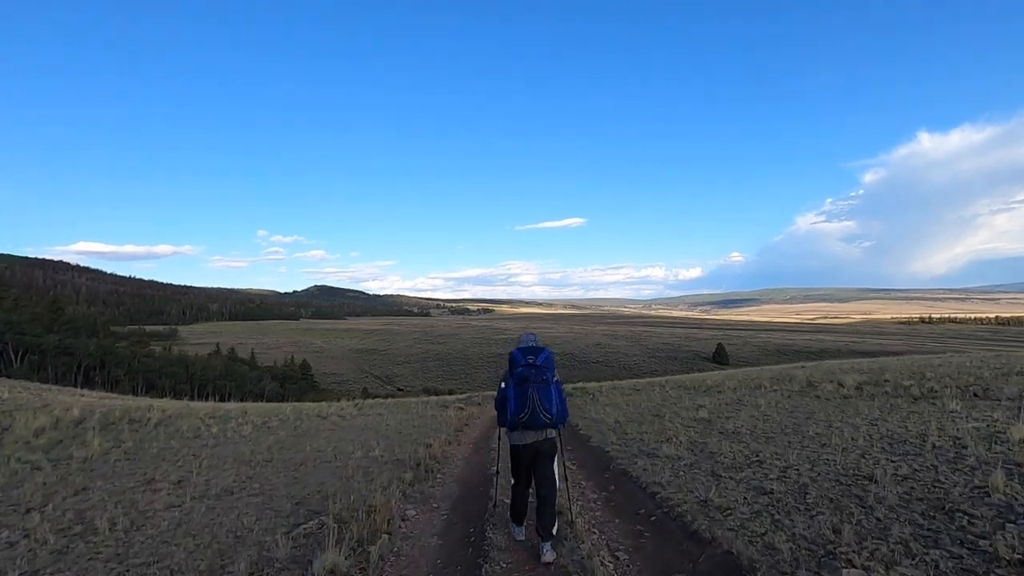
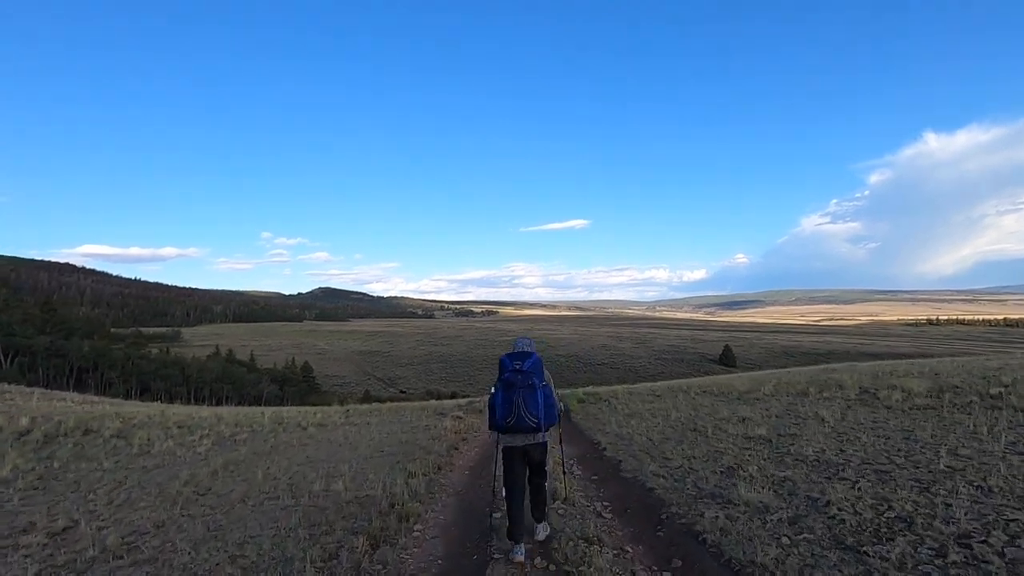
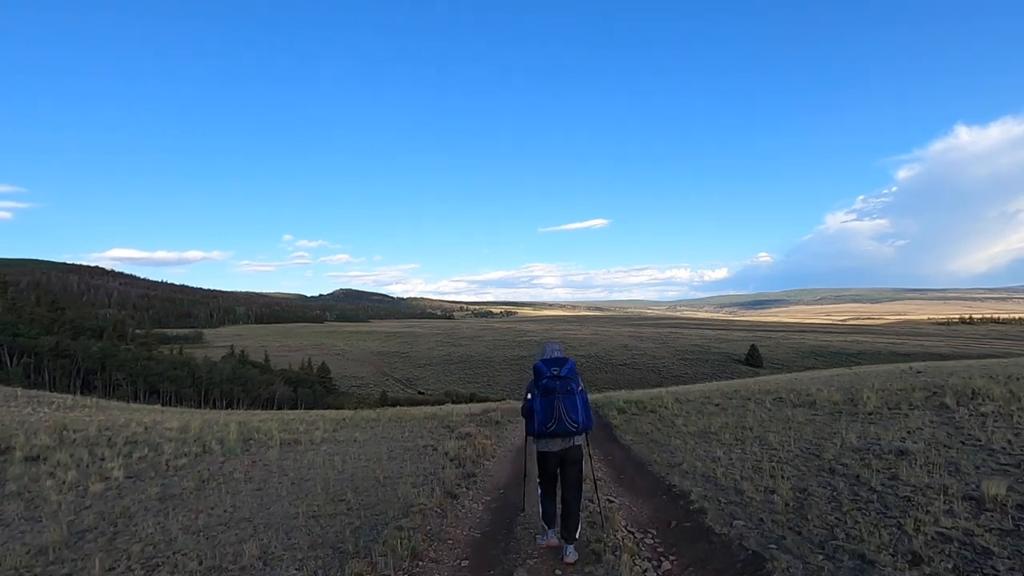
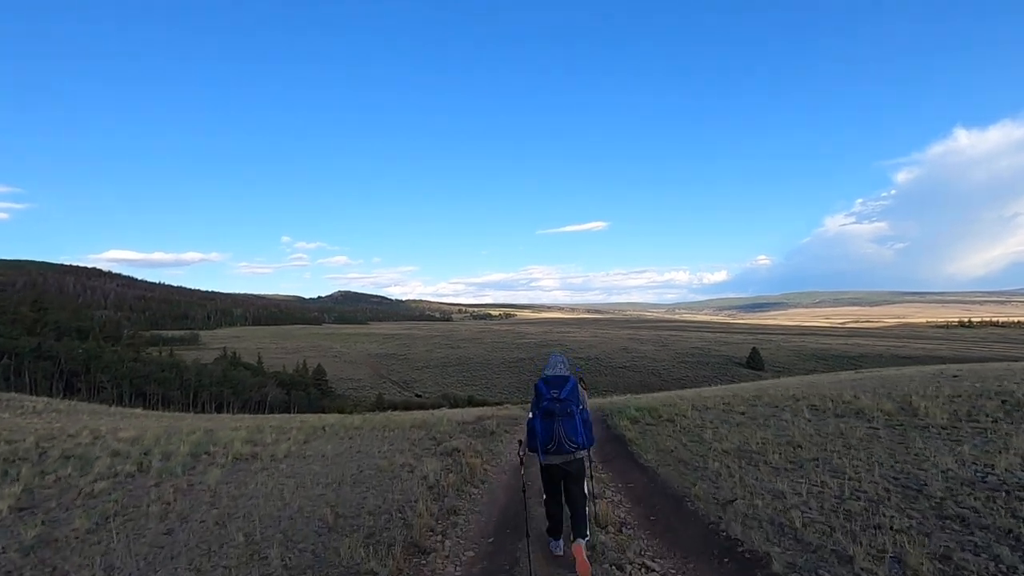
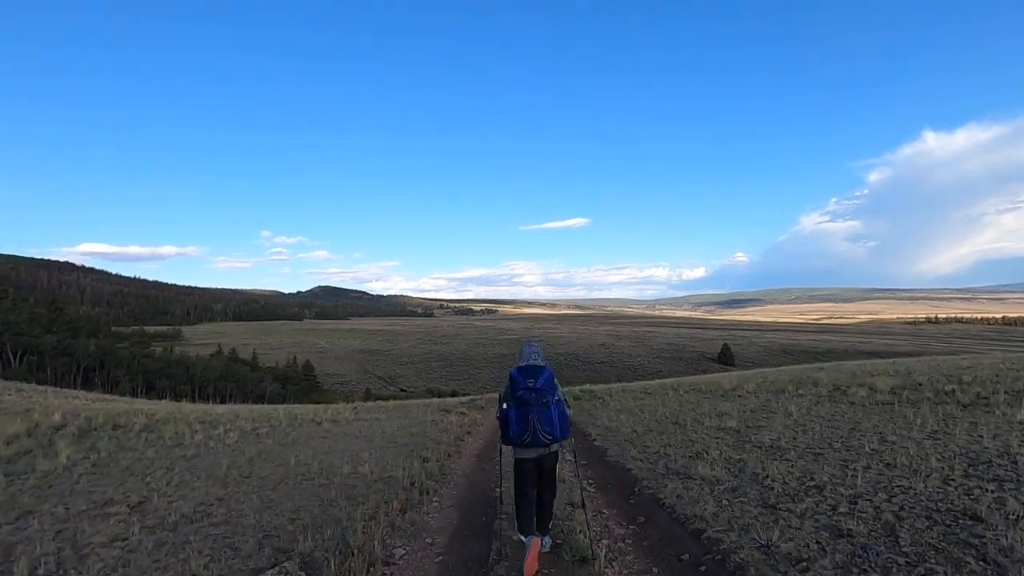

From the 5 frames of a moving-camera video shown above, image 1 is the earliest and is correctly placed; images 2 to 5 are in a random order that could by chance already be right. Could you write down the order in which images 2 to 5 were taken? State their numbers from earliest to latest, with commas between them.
5, 2, 3, 4
